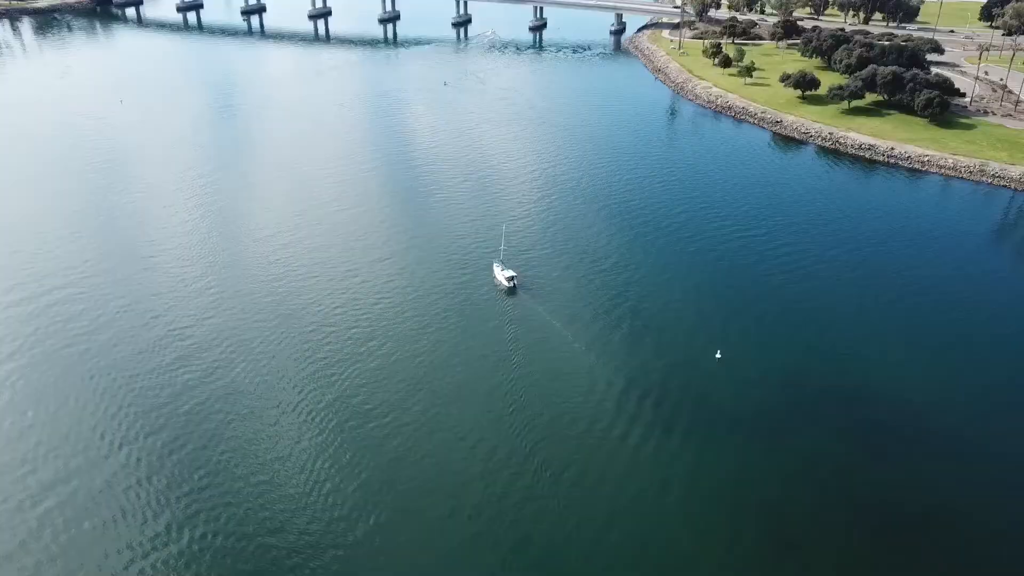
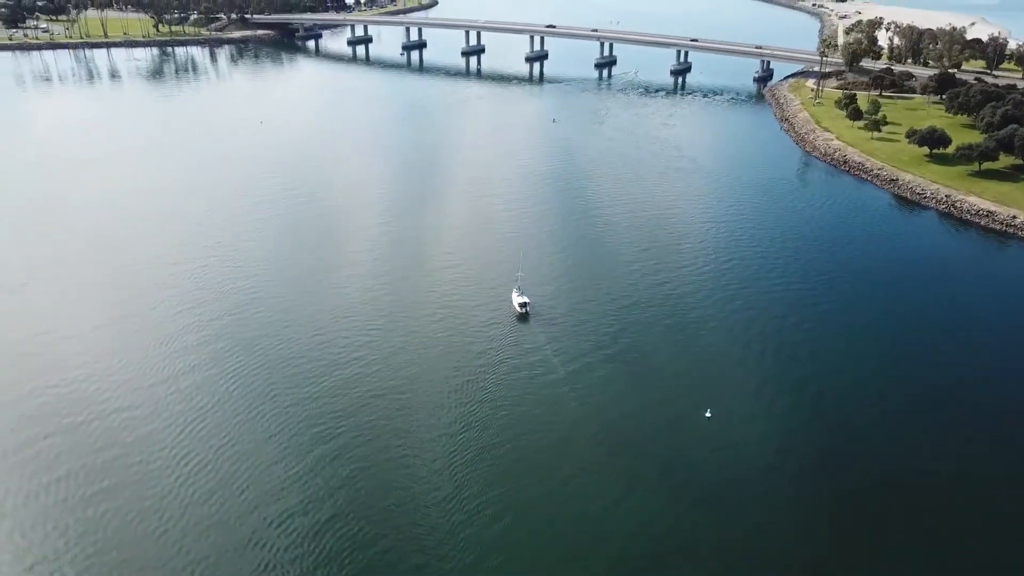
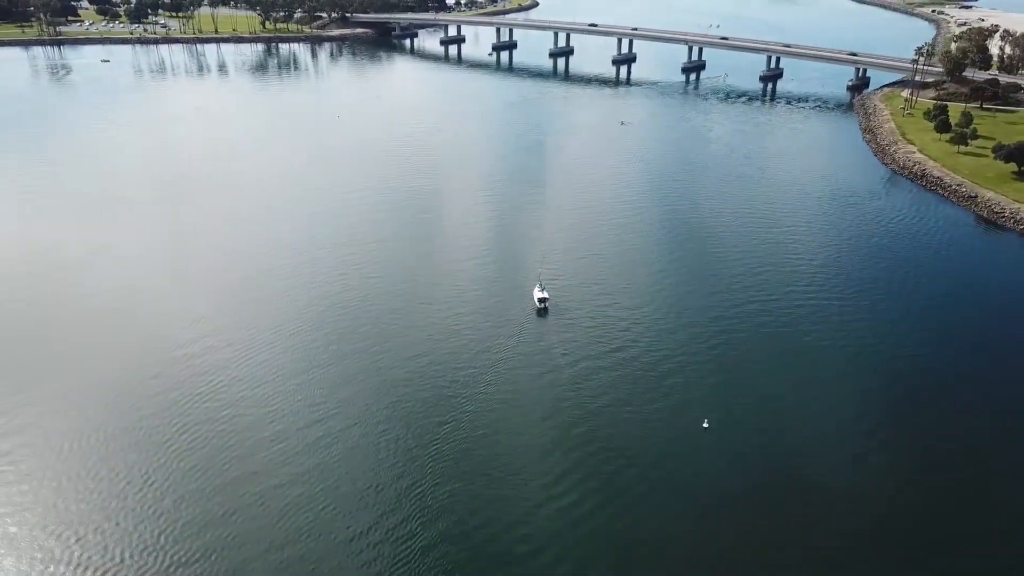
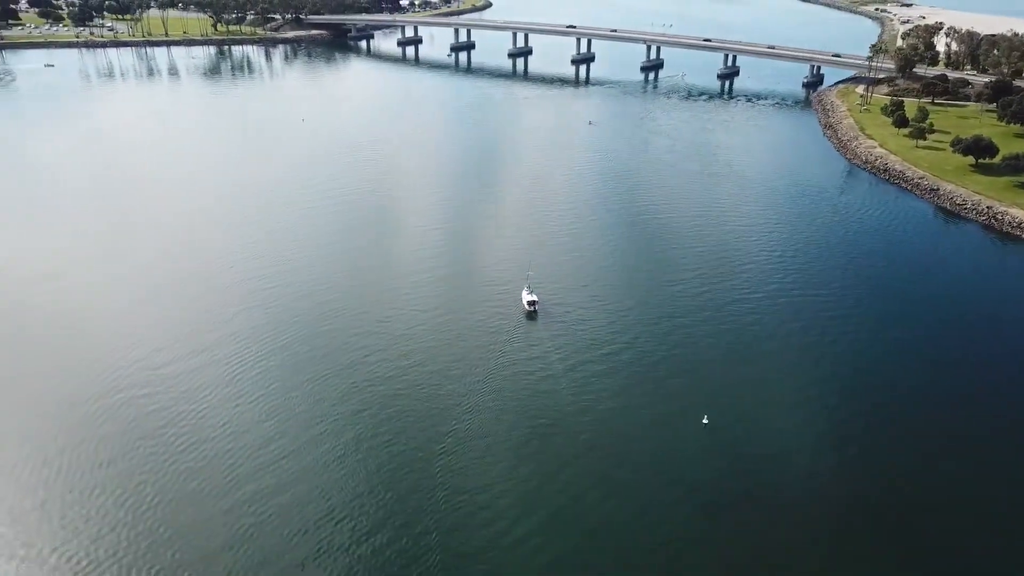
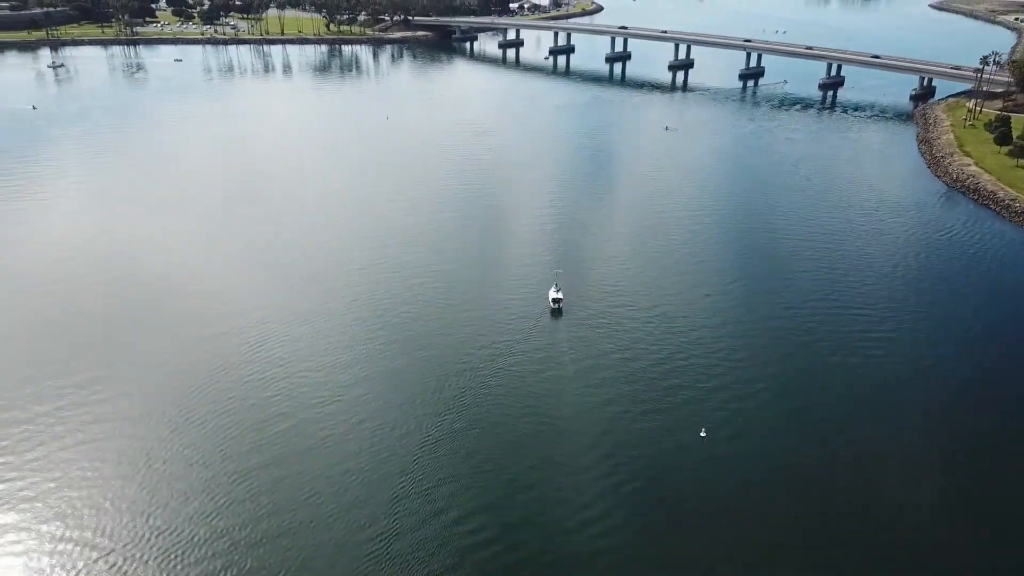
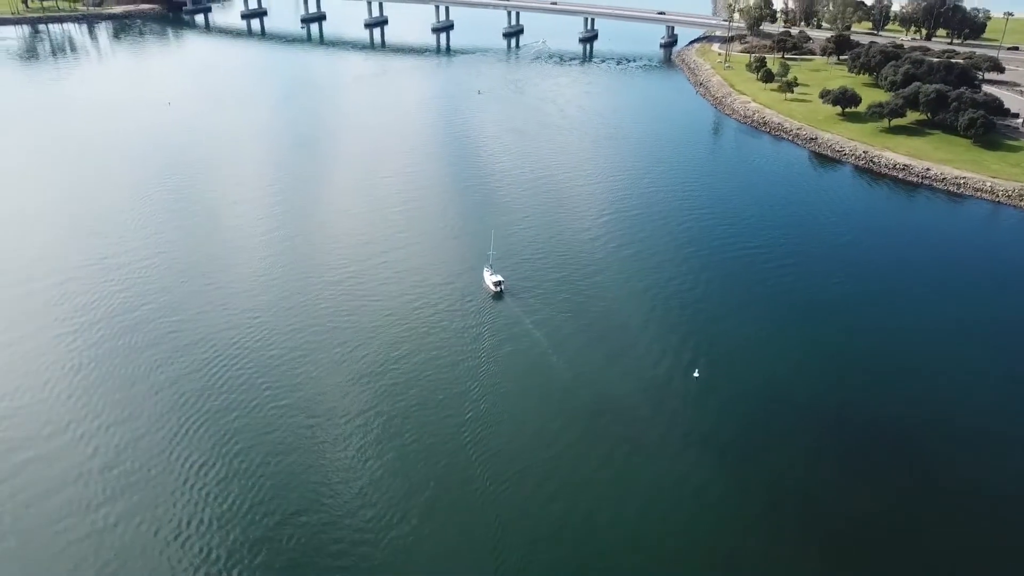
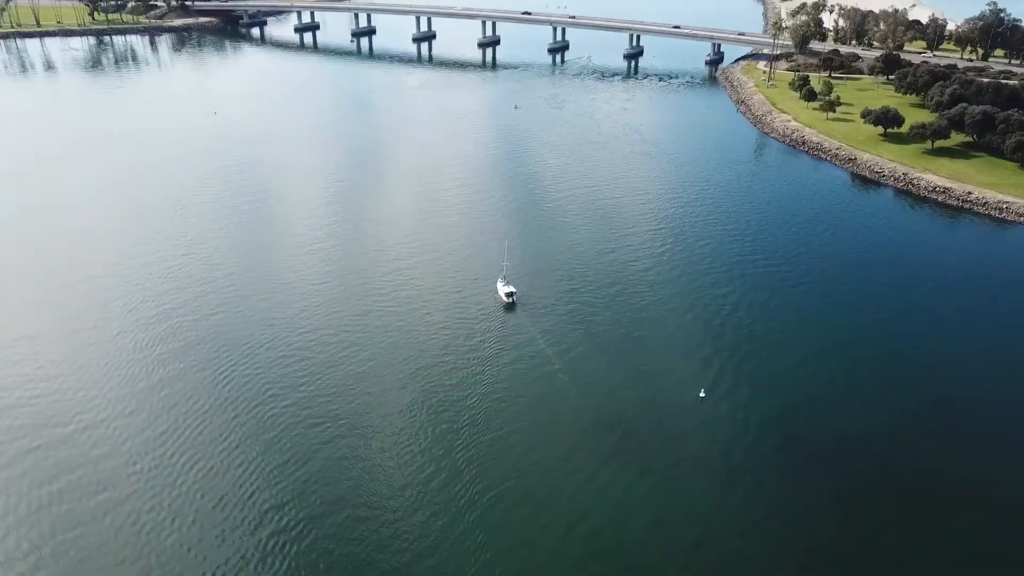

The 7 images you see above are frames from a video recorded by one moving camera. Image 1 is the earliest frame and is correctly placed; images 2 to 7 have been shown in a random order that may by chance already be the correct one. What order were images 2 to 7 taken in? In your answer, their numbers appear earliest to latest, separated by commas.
6, 7, 2, 4, 3, 5
